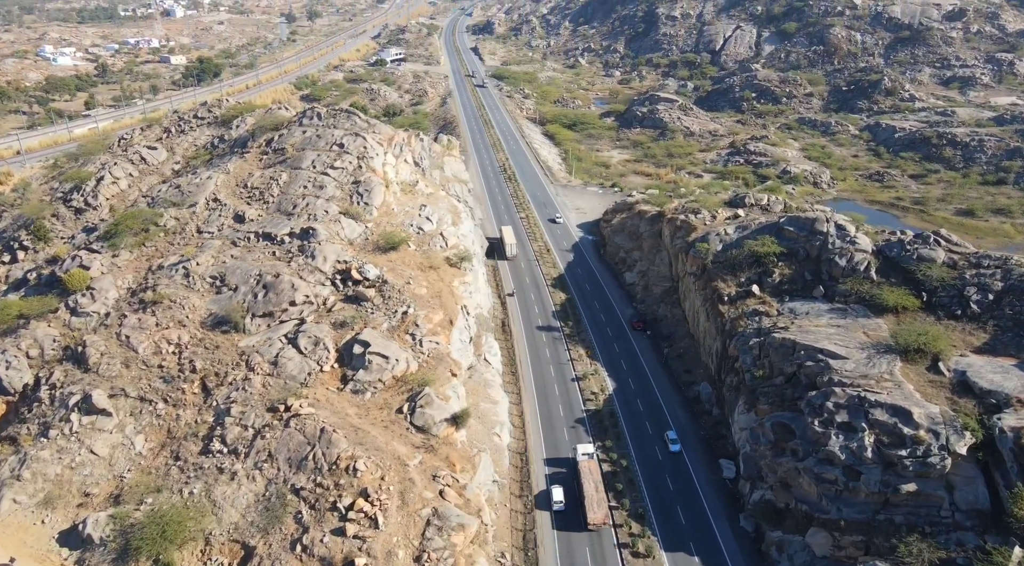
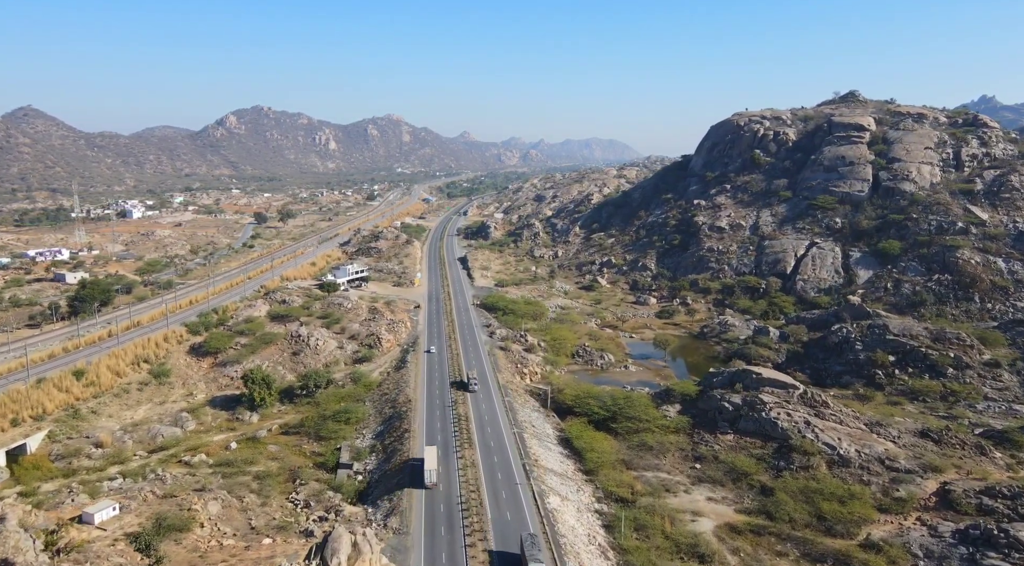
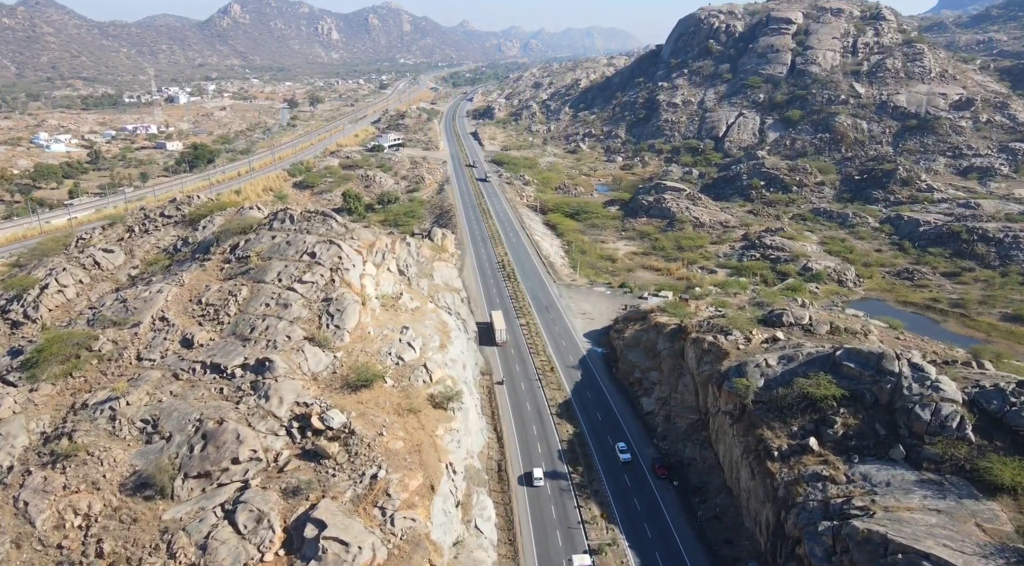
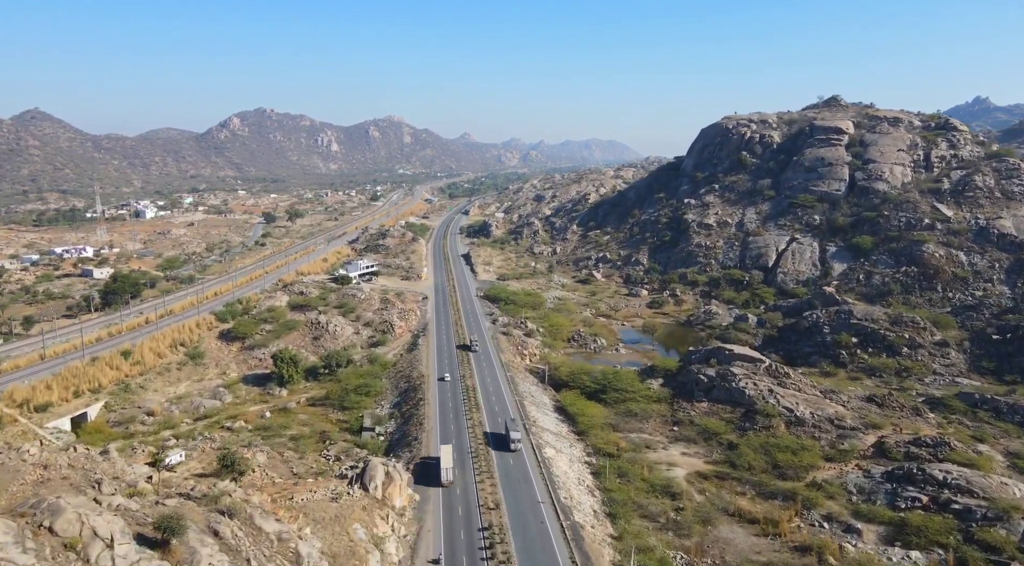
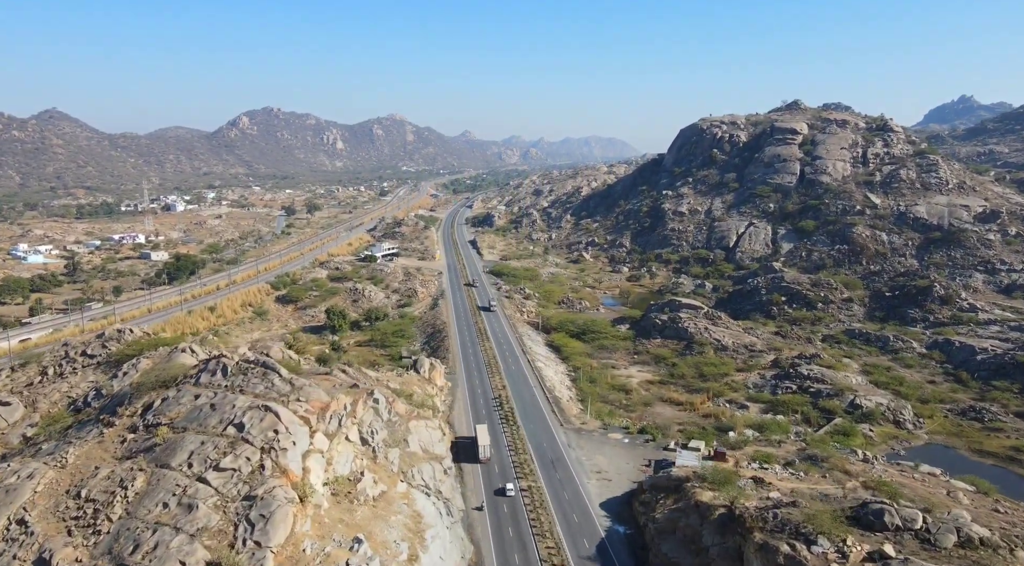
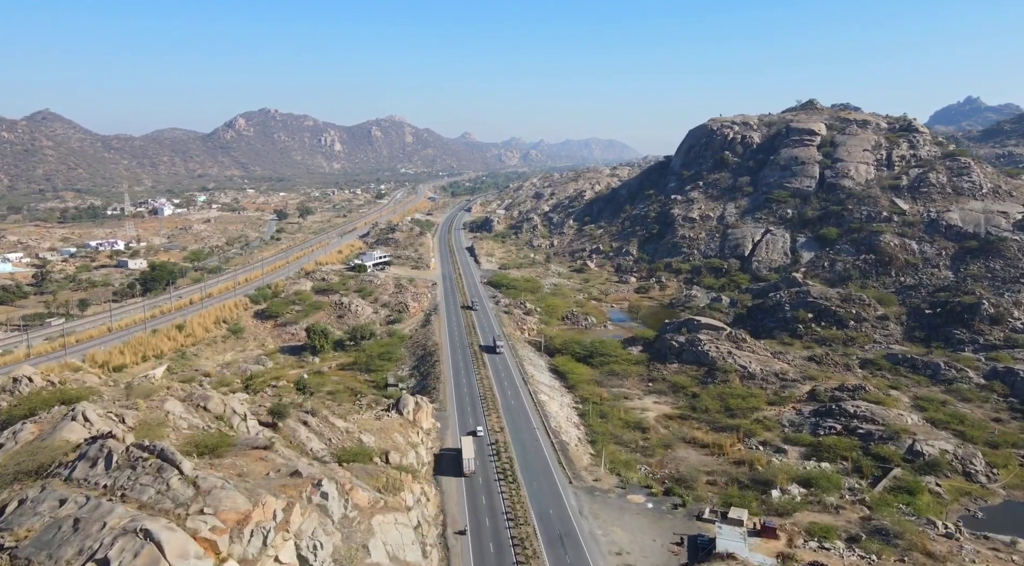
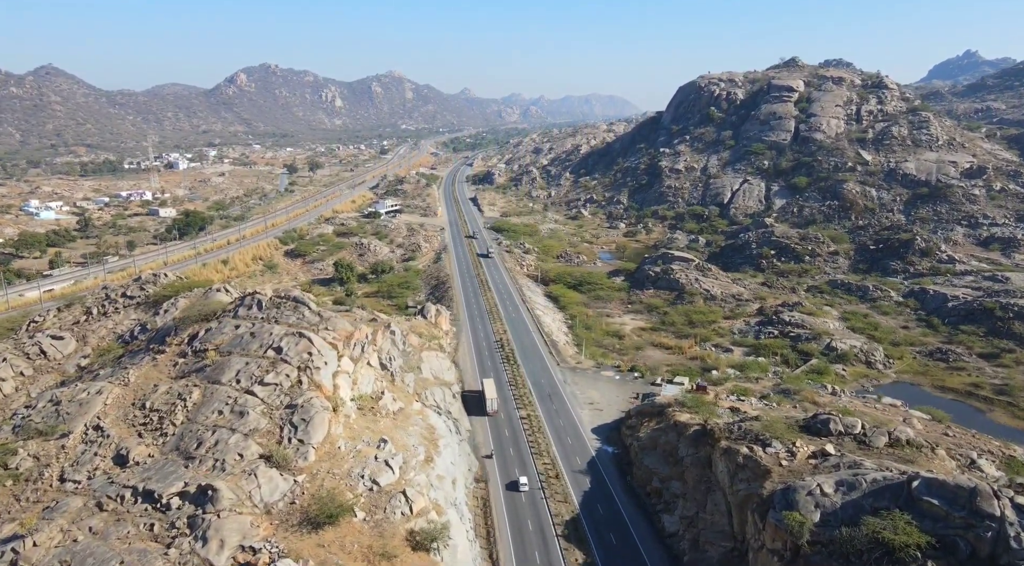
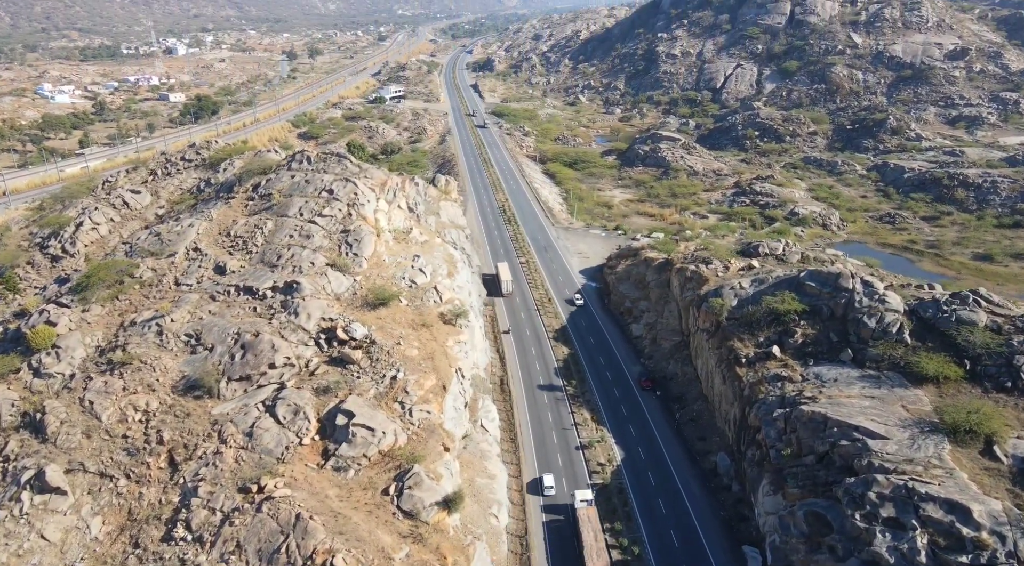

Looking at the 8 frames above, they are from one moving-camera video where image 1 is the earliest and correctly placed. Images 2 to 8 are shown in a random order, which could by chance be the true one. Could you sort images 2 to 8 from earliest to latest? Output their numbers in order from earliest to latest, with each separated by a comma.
8, 3, 7, 5, 6, 4, 2
